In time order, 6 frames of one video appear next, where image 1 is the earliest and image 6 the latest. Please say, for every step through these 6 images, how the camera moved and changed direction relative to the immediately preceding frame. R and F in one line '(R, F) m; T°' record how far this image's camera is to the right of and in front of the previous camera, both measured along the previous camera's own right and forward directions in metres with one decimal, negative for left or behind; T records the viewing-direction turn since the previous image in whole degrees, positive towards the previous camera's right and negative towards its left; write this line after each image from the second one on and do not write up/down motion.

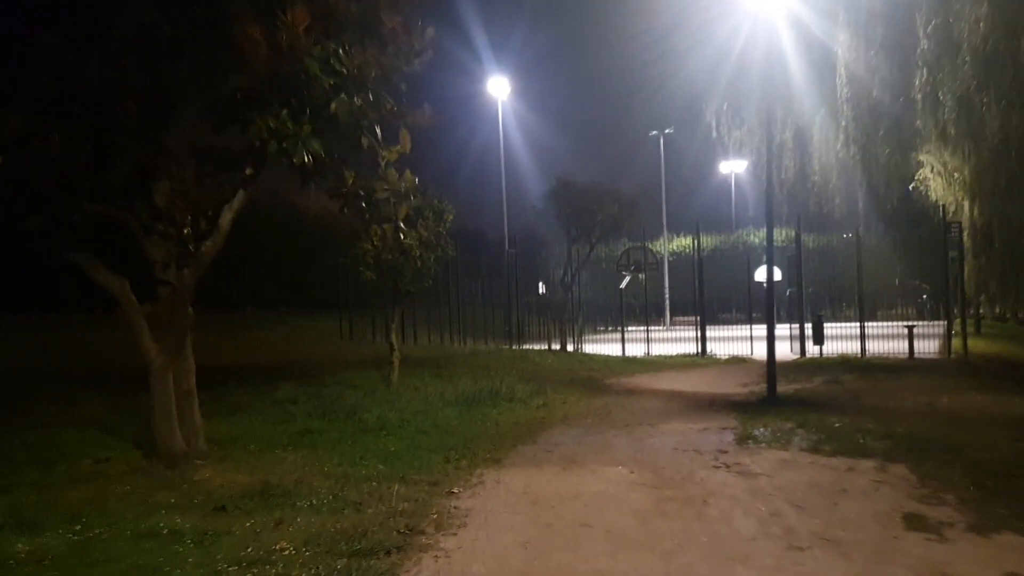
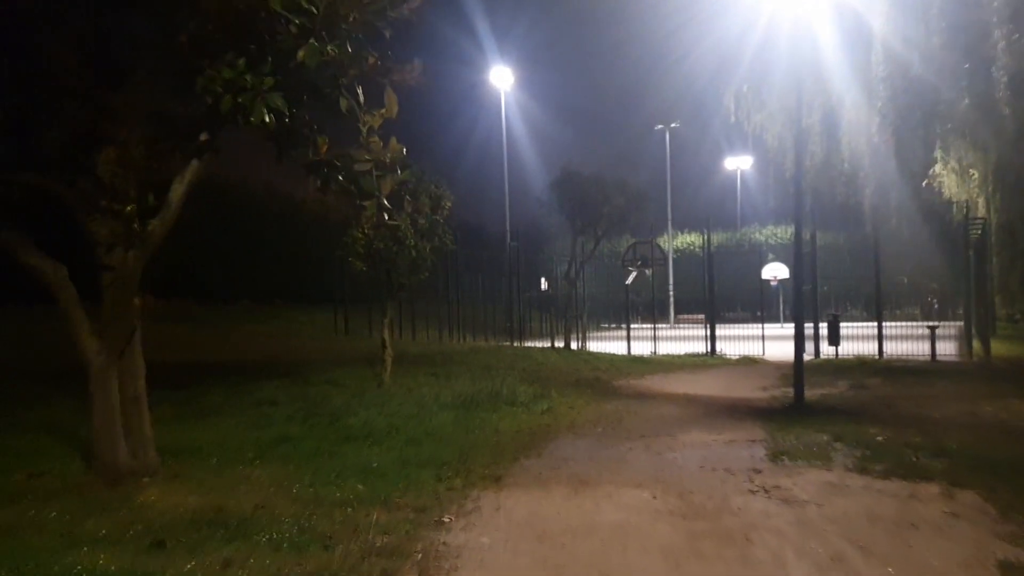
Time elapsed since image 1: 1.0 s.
(0.0, +1.2) m; 0°
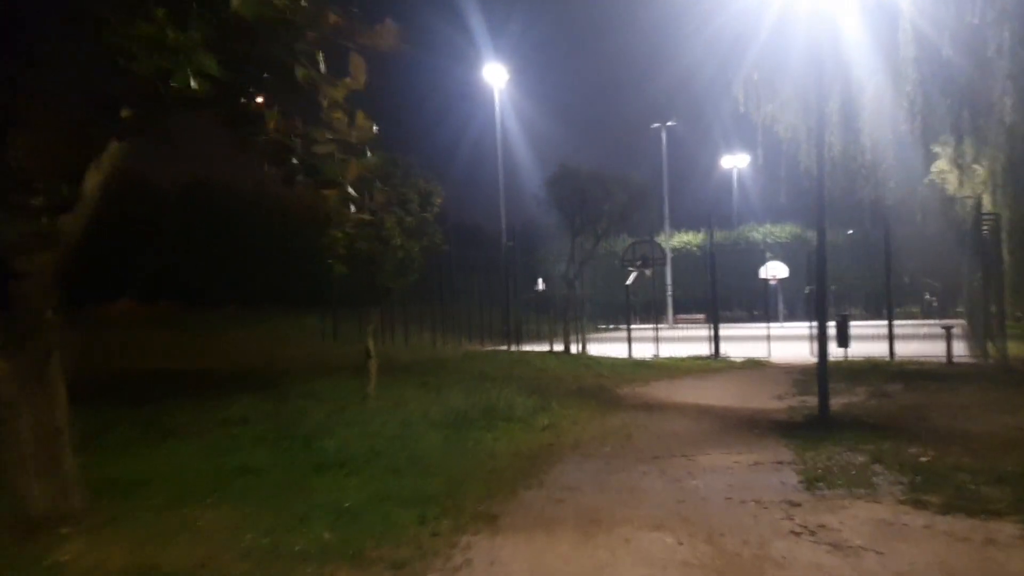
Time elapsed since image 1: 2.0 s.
(0.0, +1.1) m; 0°
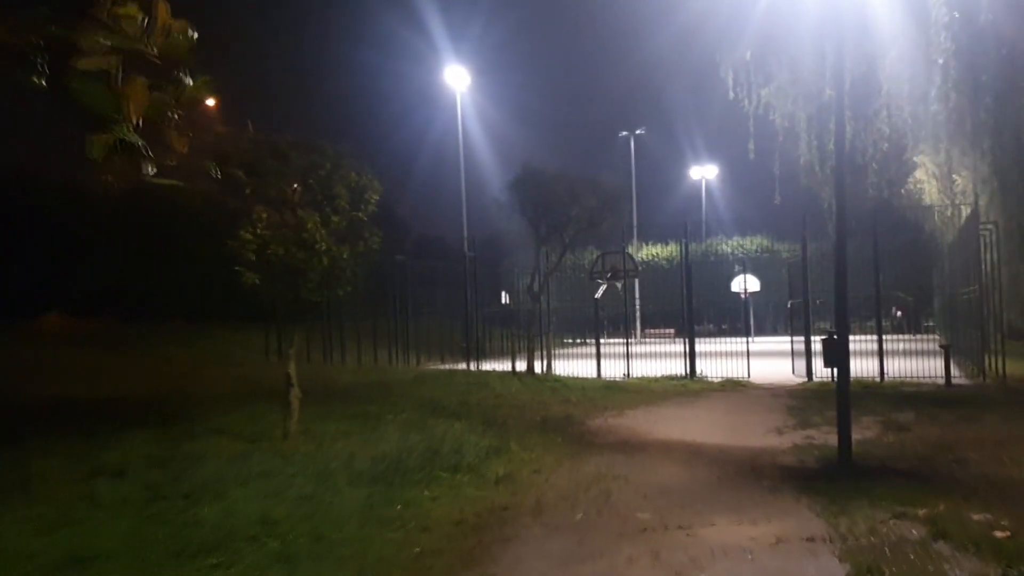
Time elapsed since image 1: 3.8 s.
(+0.2, +2.1) m; +2°
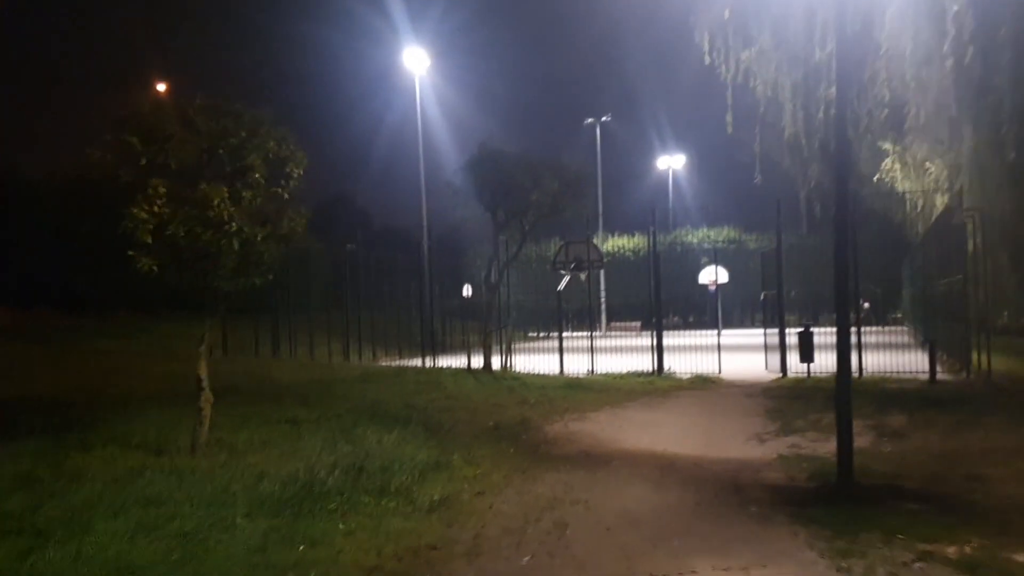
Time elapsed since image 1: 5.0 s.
(+0.2, +1.4) m; +2°
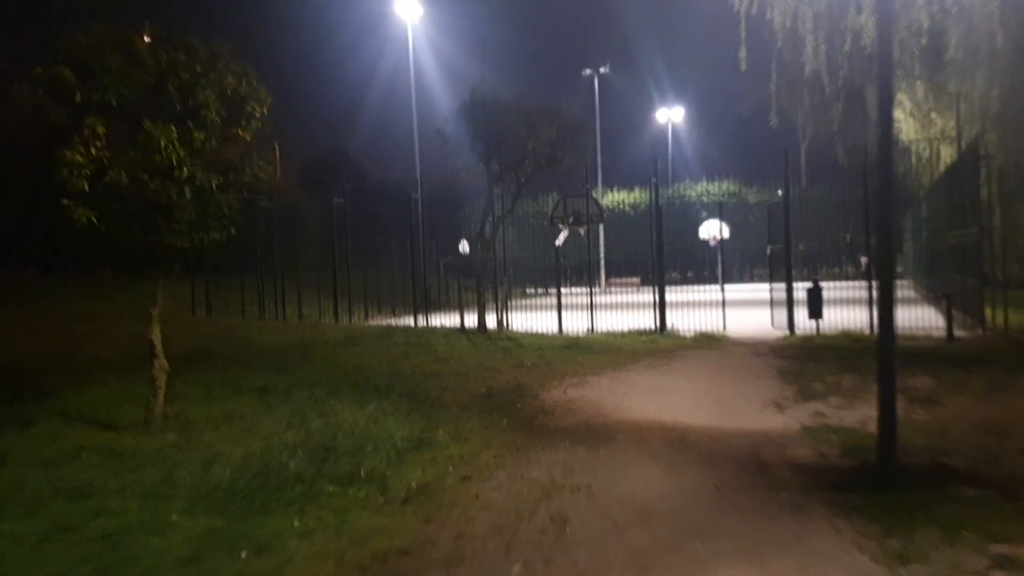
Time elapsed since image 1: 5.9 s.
(+0.1, +1.0) m; 0°
